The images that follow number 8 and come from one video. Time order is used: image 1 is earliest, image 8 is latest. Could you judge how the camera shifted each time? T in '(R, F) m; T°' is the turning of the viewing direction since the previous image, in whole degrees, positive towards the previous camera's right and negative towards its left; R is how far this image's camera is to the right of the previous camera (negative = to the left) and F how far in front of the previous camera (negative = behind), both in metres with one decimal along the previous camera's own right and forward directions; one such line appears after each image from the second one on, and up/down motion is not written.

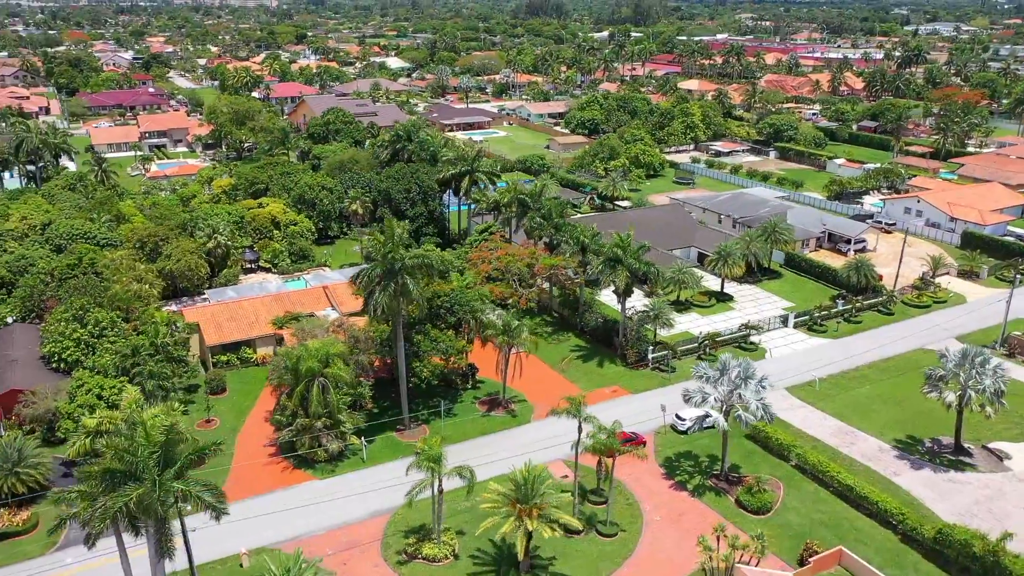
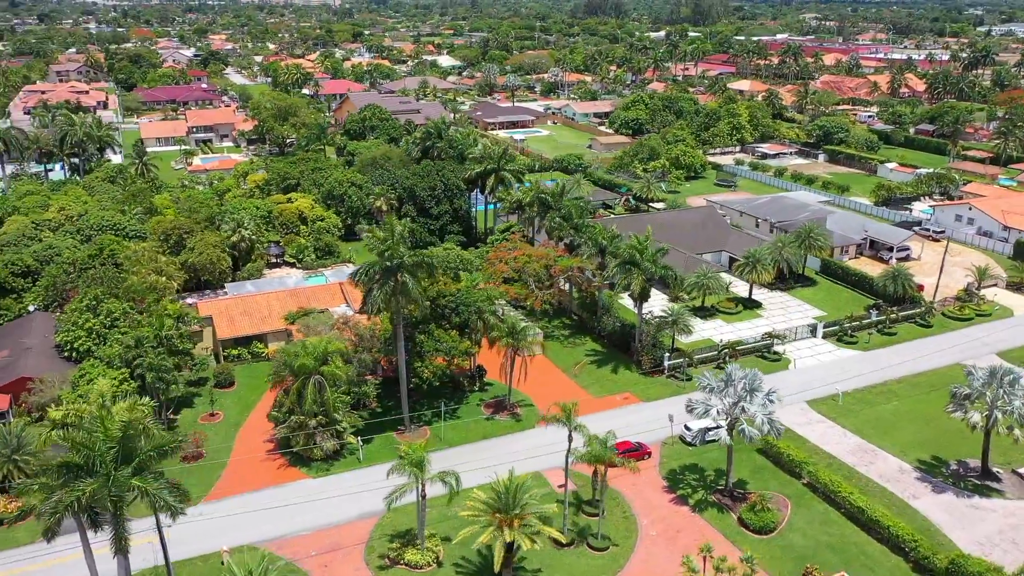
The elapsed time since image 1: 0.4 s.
(+2.6, +1.2) m; -4°
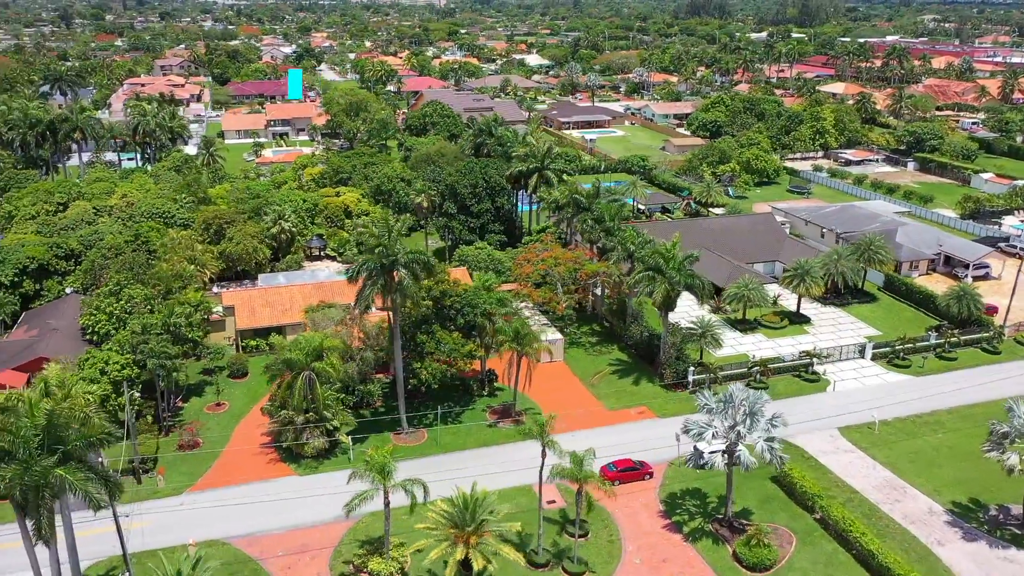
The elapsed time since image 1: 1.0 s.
(+4.5, +2.1) m; -7°
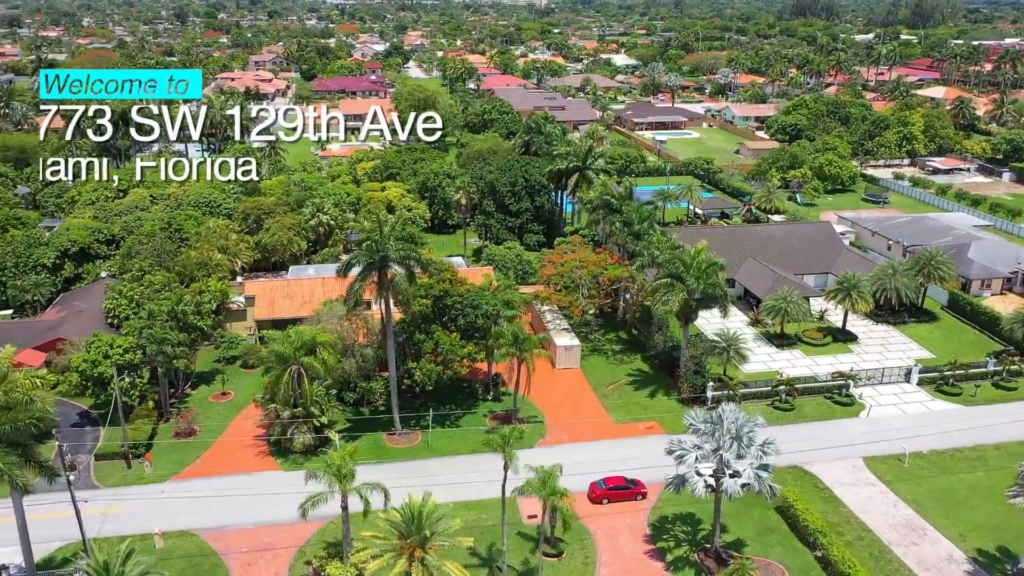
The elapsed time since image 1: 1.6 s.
(+4.5, +2.0) m; -6°
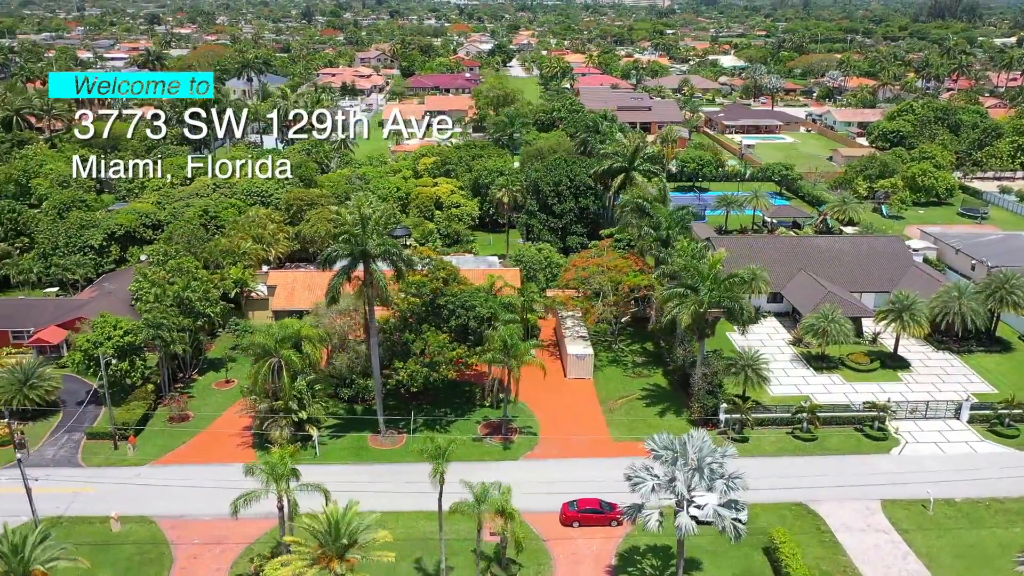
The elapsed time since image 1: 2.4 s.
(+5.6, +2.4) m; -8°
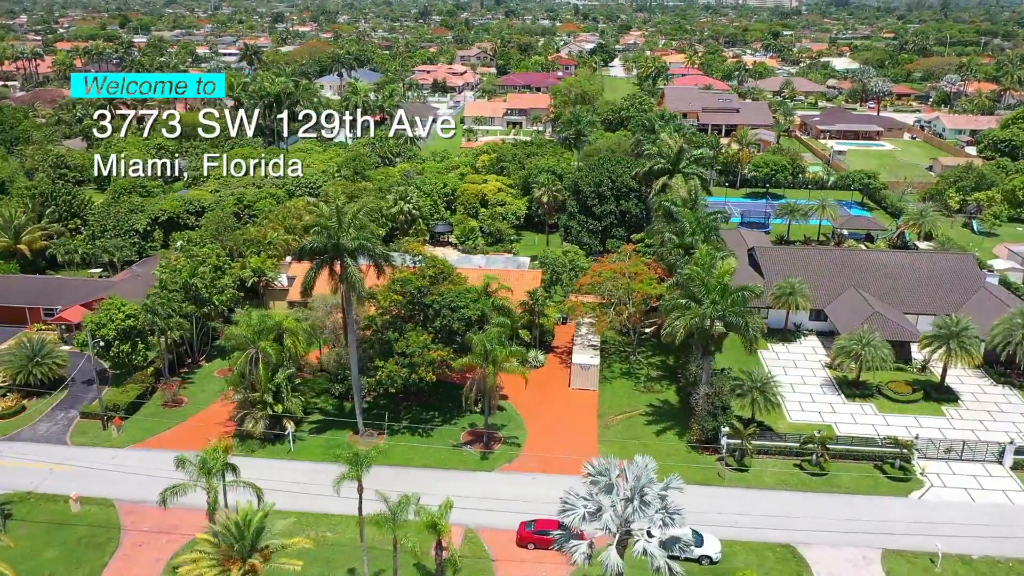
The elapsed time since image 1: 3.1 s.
(+5.6, +2.4) m; -8°
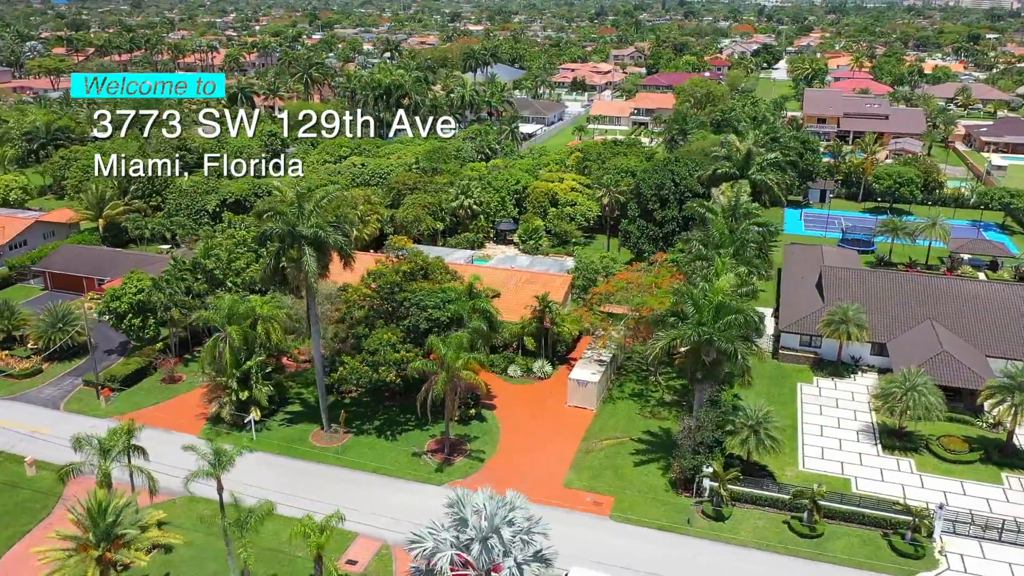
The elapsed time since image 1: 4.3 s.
(+8.4, +3.8) m; -12°
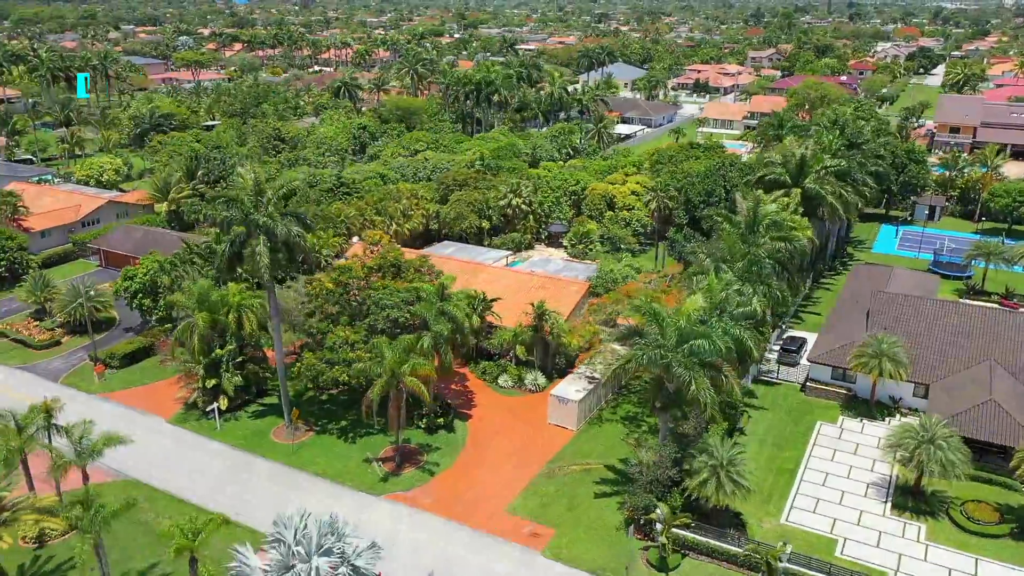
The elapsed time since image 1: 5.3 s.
(+7.3, +3.3) m; -10°
